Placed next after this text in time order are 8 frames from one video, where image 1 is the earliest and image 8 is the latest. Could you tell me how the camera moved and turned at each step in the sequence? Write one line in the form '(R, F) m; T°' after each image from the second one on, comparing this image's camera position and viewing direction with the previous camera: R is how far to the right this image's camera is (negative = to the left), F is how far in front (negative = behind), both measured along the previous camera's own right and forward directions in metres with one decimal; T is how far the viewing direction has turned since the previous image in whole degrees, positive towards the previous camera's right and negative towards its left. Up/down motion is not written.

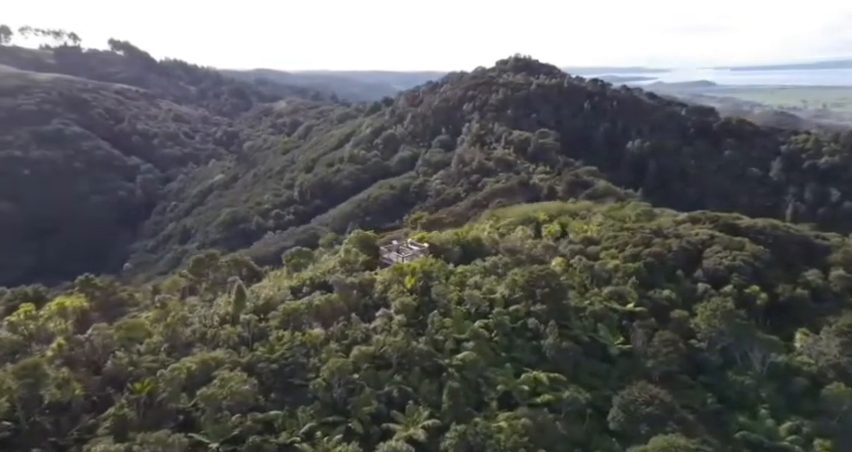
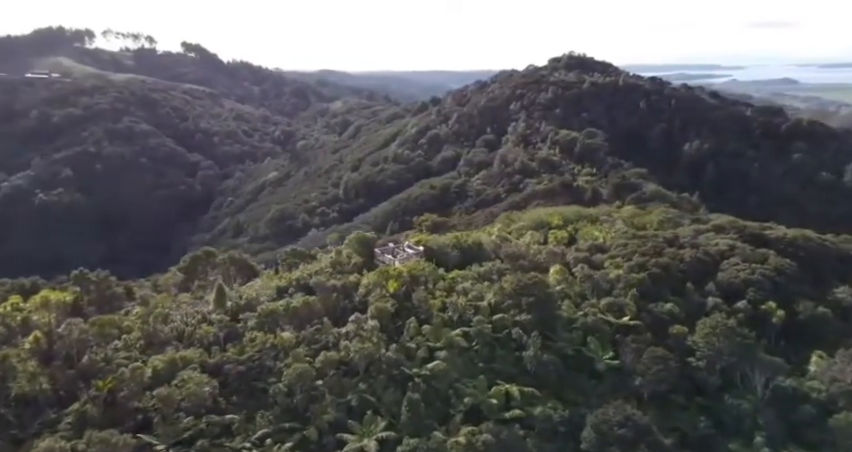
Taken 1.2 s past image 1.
(+2.7, +0.8) m; -5°
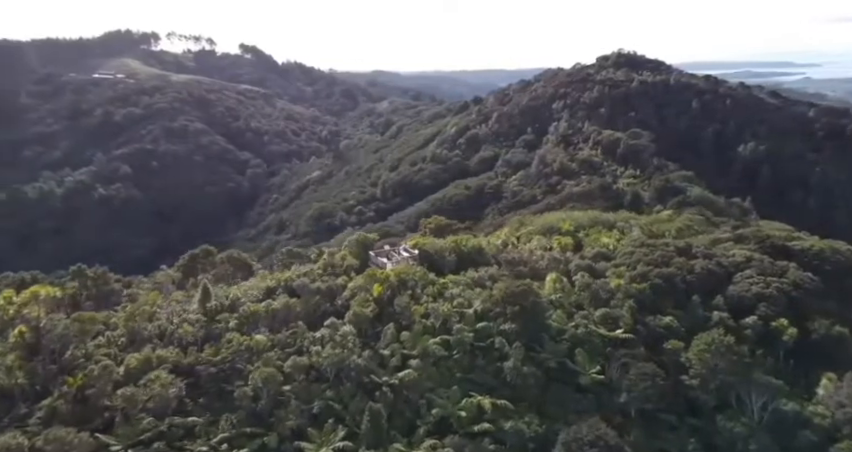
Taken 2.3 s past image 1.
(+2.4, +0.6) m; -4°
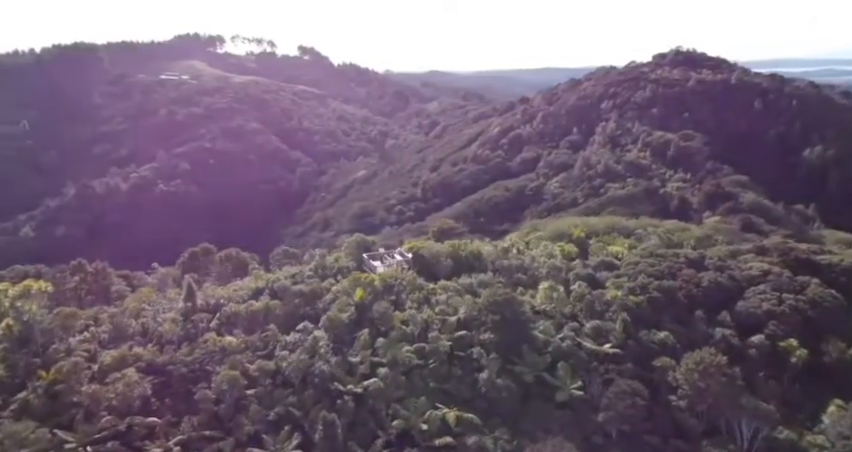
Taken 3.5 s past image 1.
(+2.6, +0.7) m; -5°
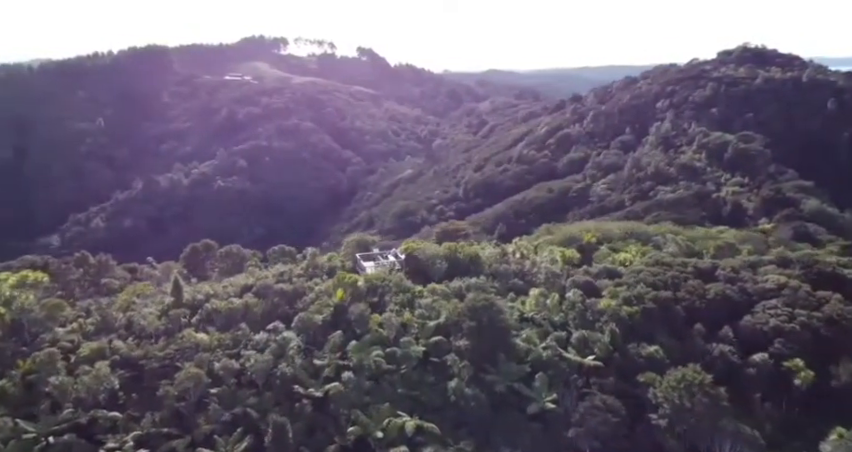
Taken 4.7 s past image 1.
(+2.7, +0.7) m; -5°
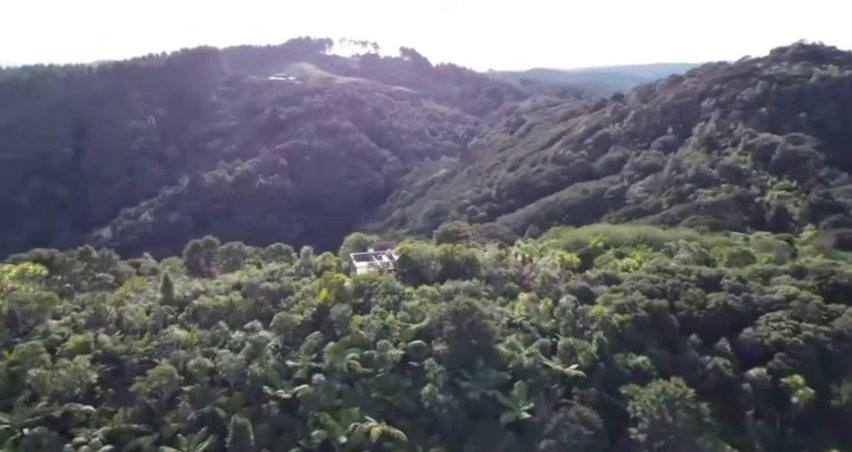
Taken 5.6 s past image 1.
(+2.1, +0.5) m; -4°
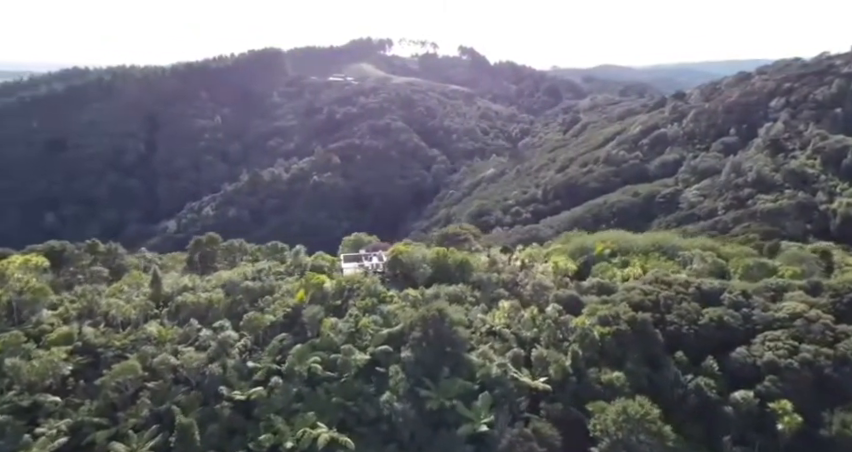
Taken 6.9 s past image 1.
(+3.0, +0.7) m; -5°
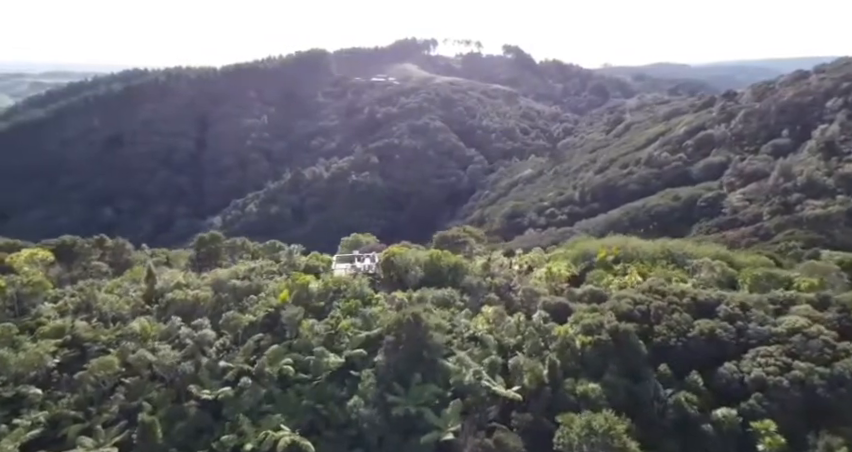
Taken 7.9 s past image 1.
(+2.2, +0.4) m; -4°
